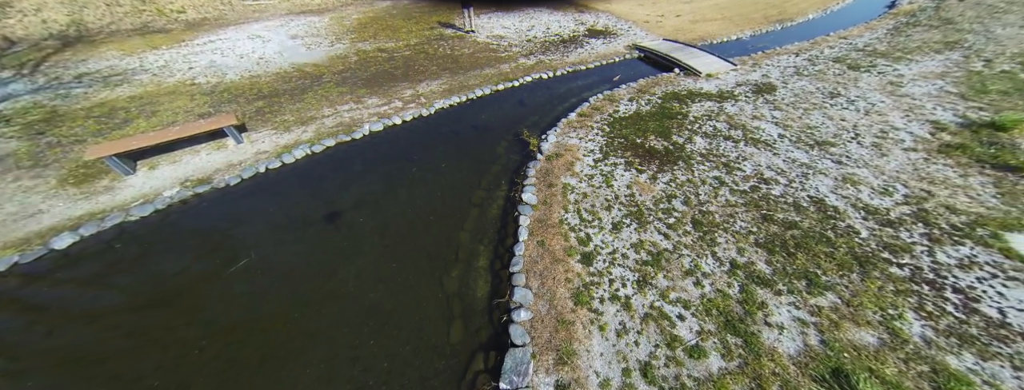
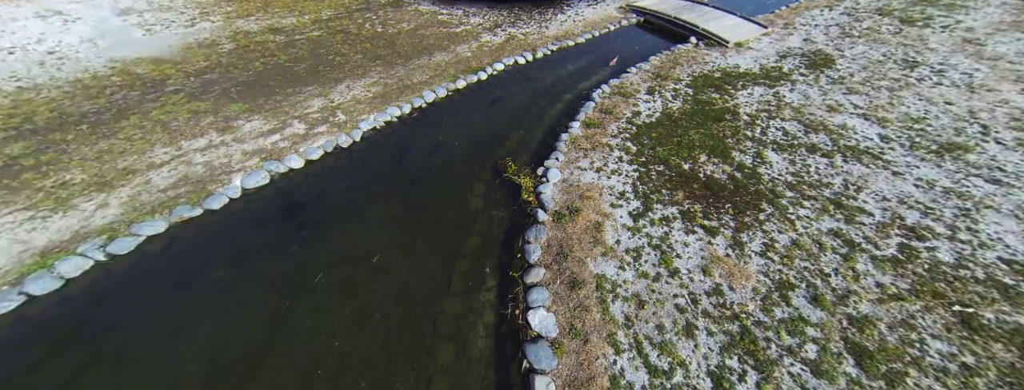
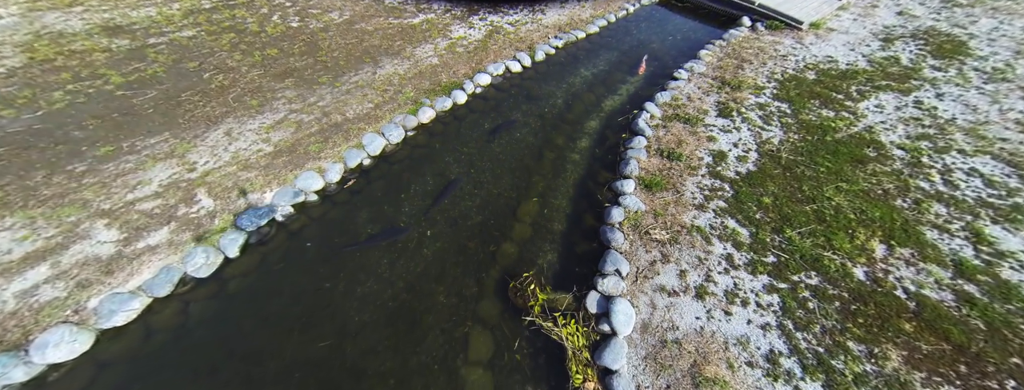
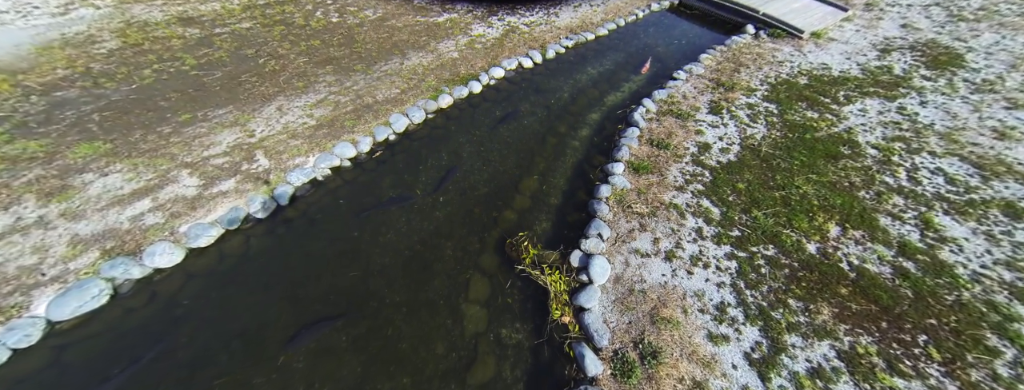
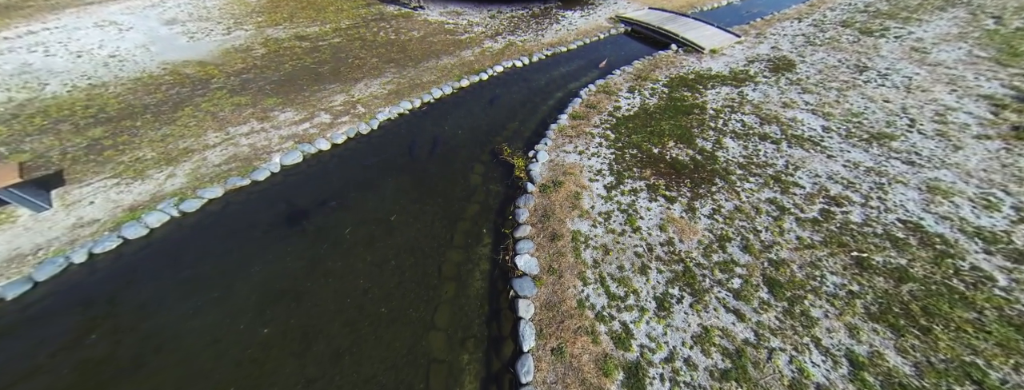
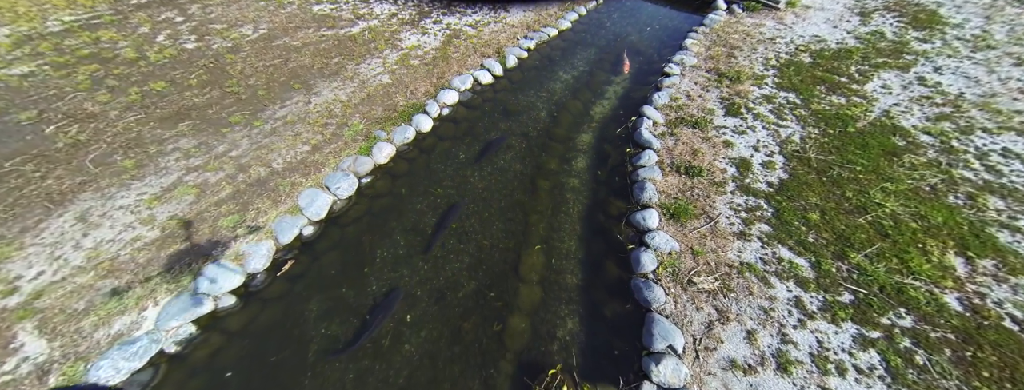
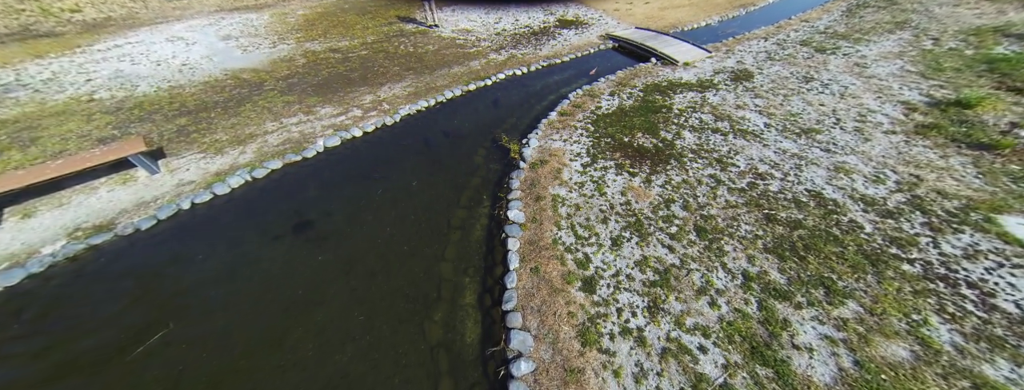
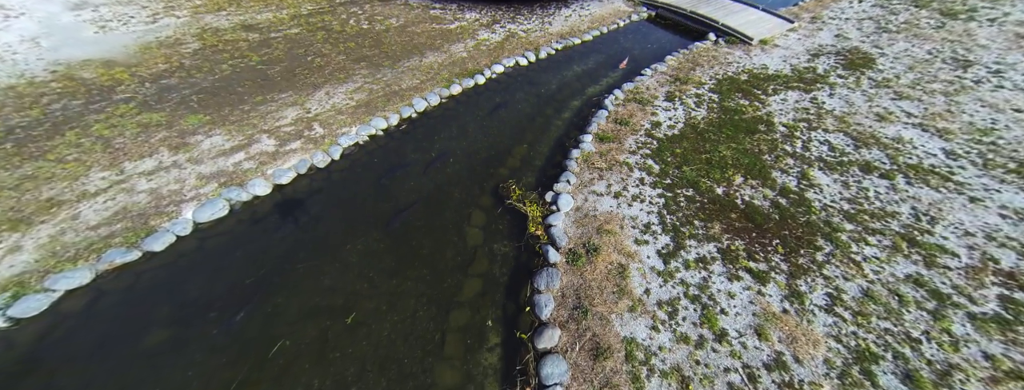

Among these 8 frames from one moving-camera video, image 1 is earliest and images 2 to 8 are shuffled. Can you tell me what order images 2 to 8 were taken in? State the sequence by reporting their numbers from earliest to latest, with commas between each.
7, 5, 2, 8, 4, 3, 6
